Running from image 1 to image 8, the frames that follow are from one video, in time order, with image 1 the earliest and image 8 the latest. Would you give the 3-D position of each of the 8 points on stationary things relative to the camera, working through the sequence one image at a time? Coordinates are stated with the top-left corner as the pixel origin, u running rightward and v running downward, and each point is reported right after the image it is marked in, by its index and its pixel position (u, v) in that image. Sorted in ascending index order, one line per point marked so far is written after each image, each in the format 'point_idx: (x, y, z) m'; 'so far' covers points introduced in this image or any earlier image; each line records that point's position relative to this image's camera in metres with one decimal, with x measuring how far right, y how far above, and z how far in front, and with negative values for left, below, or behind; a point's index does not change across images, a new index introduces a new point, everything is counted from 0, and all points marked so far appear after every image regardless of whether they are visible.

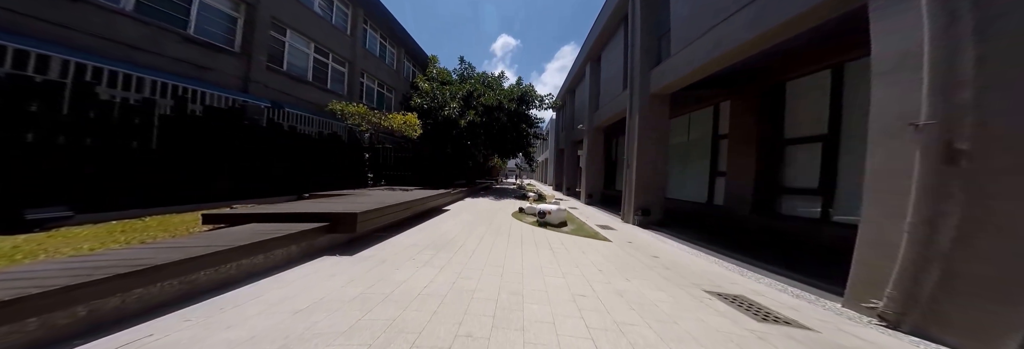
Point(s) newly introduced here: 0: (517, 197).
0: (+0.4, -1.4, +15.5) m
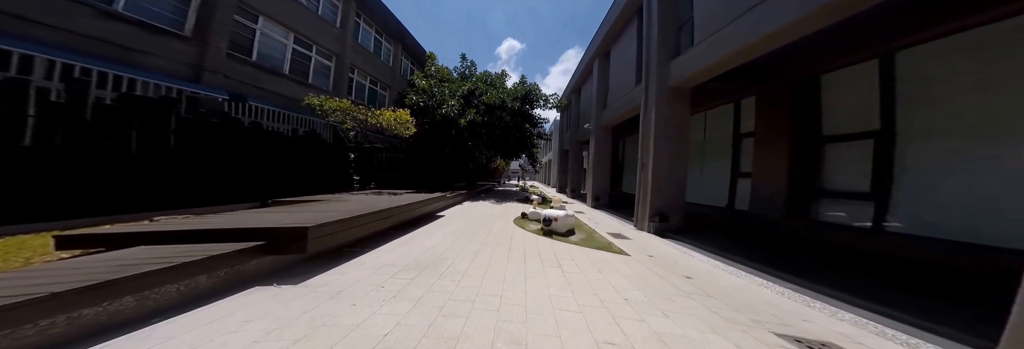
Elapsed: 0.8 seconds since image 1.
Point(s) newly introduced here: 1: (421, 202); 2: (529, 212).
0: (+0.6, -1.6, +14.5) m
1: (-3.2, -0.9, +7.5) m
2: (+0.7, -1.4, +8.2) m
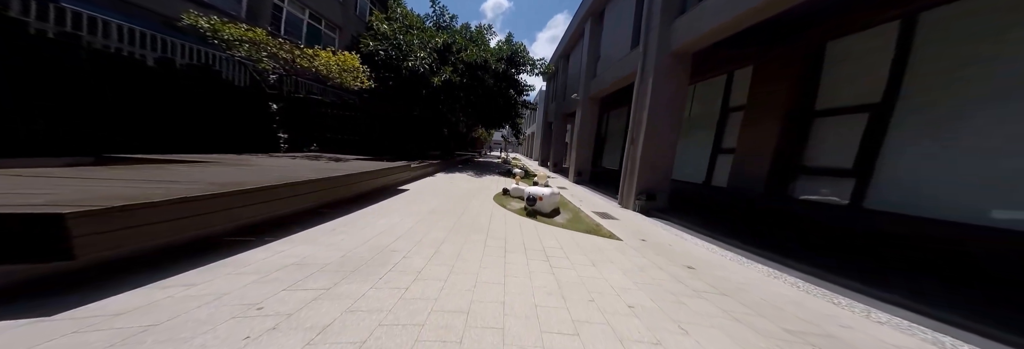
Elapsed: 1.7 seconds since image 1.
0: (-0.6, +0.2, +13.3) m
1: (-3.9, +0.1, +6.1) m
2: (0.0, -0.5, +7.1) m
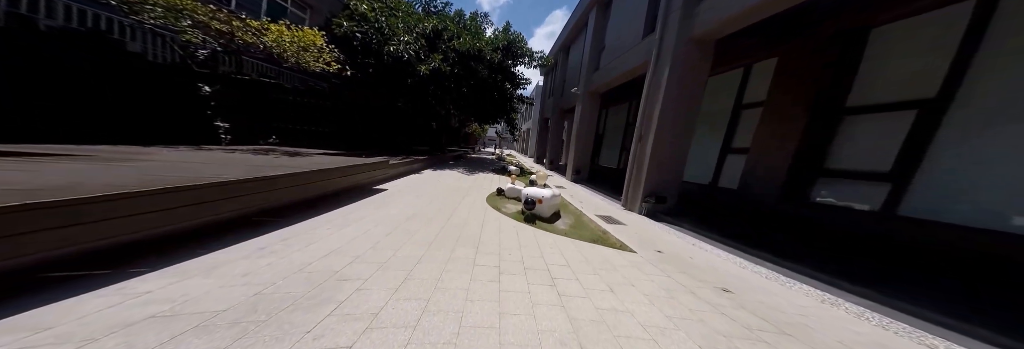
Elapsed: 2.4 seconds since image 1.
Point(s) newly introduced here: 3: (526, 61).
0: (-0.9, +0.3, +12.4) m
1: (-4.0, +0.1, +5.1) m
2: (-0.2, -0.4, +6.3) m
3: (+0.9, +7.0, +13.5) m
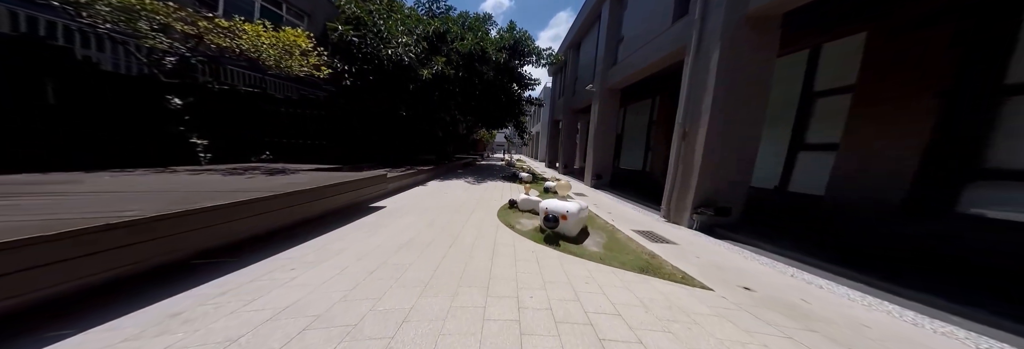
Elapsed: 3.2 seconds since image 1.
0: (-0.3, -0.1, +11.6) m
1: (-3.7, -0.2, +4.4) m
2: (+0.2, -0.6, +5.4) m
3: (+1.2, +6.7, +12.7) m
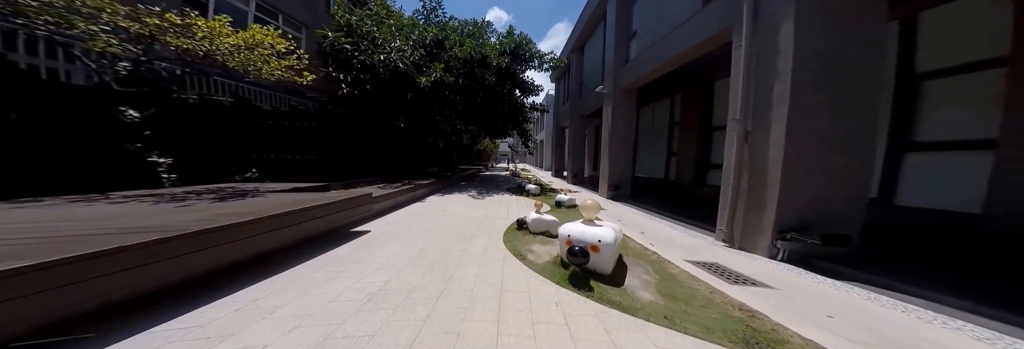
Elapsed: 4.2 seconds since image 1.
0: (0.0, -0.7, +10.7) m
1: (-3.5, -0.6, +3.5) m
2: (+0.4, -0.9, +4.4) m
3: (+1.3, +6.1, +12.1) m
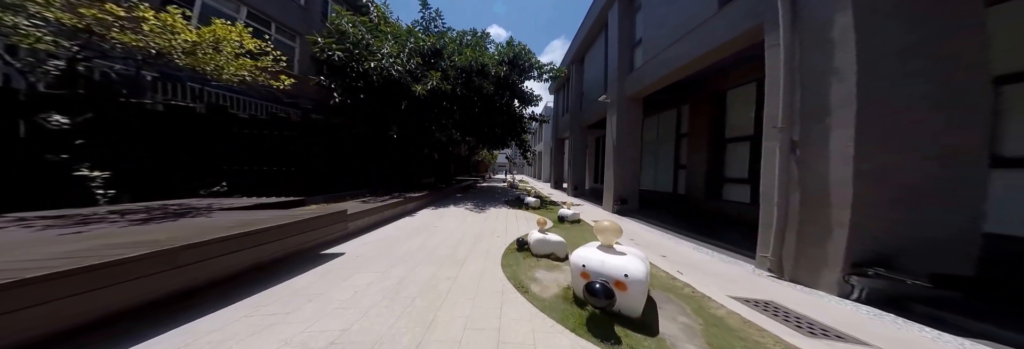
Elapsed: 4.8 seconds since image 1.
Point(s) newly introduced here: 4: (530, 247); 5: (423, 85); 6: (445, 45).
0: (-0.1, -1.3, +10.1) m
1: (-3.5, -0.7, +2.9) m
2: (+0.4, -1.1, +3.8) m
3: (+1.3, +5.4, +11.8) m
4: (+0.3, -1.3, +3.9) m
5: (-3.4, +3.4, +8.2) m
6: (-3.1, +6.0, +10.0) m
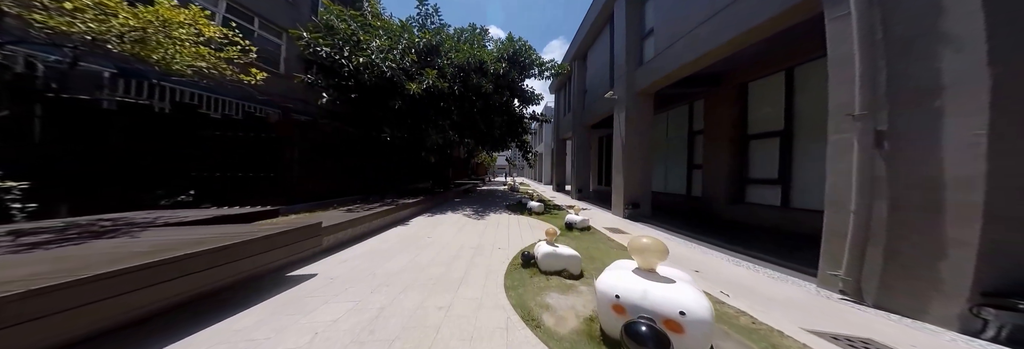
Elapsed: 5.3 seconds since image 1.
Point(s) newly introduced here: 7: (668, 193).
0: (0.0, -1.4, +9.5) m
1: (-3.4, -0.8, +2.3) m
2: (+0.5, -1.2, +3.2) m
3: (+1.2, +5.3, +11.3) m
4: (+0.4, -1.4, +3.4) m
5: (-3.4, +3.3, +7.7) m
6: (-3.1, +5.8, +9.5) m
7: (+6.4, -0.6, +9.8) m
